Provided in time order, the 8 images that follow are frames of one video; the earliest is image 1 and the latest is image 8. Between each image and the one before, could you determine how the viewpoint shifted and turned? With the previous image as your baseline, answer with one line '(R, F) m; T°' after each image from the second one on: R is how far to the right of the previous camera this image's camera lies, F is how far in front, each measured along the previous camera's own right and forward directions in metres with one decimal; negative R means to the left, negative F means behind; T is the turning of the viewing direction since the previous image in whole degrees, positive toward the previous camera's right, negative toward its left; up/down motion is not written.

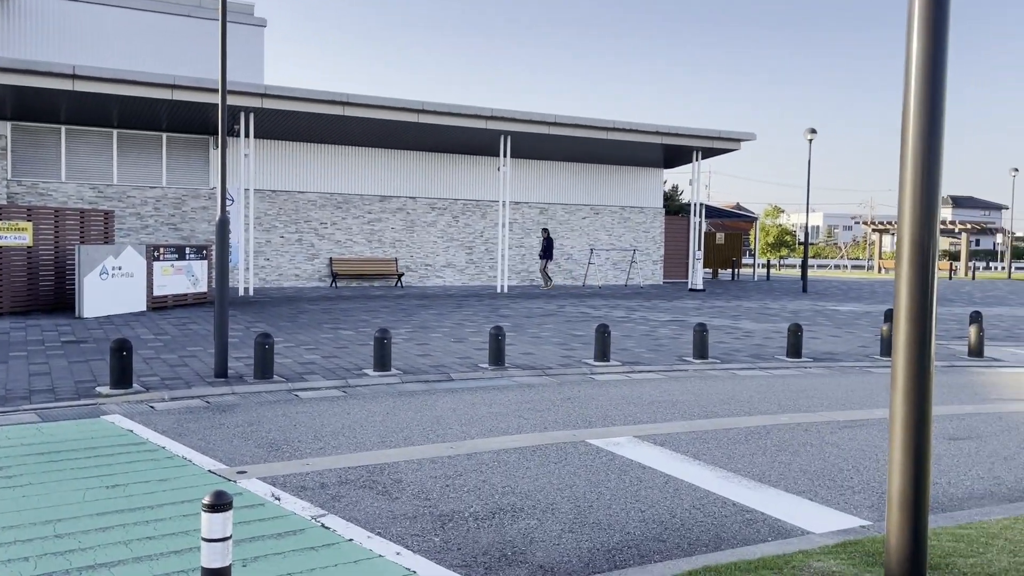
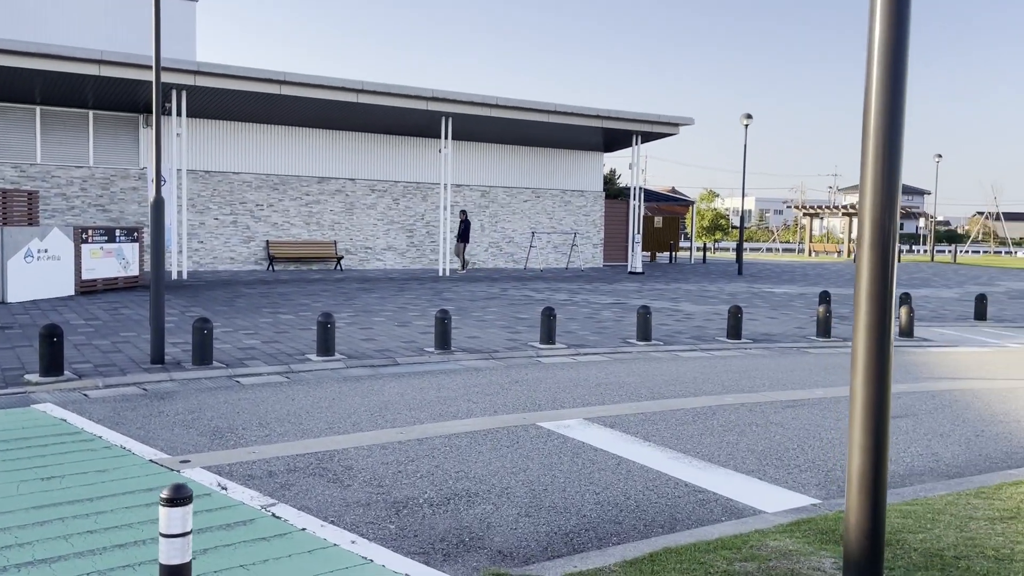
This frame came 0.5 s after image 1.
(-0.1, +0.1) m; +4°
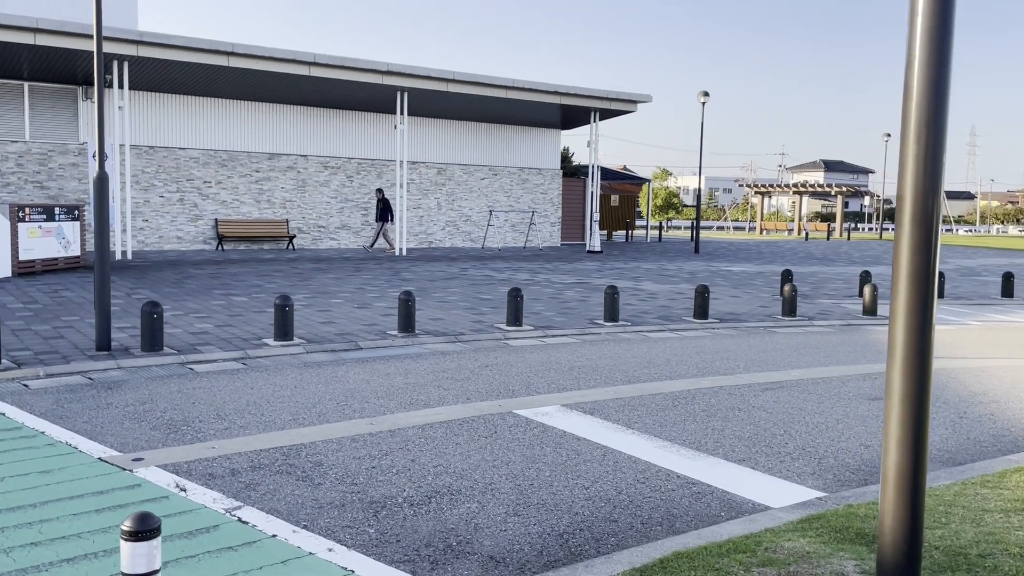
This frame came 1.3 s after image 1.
(-0.2, +0.4) m; +3°
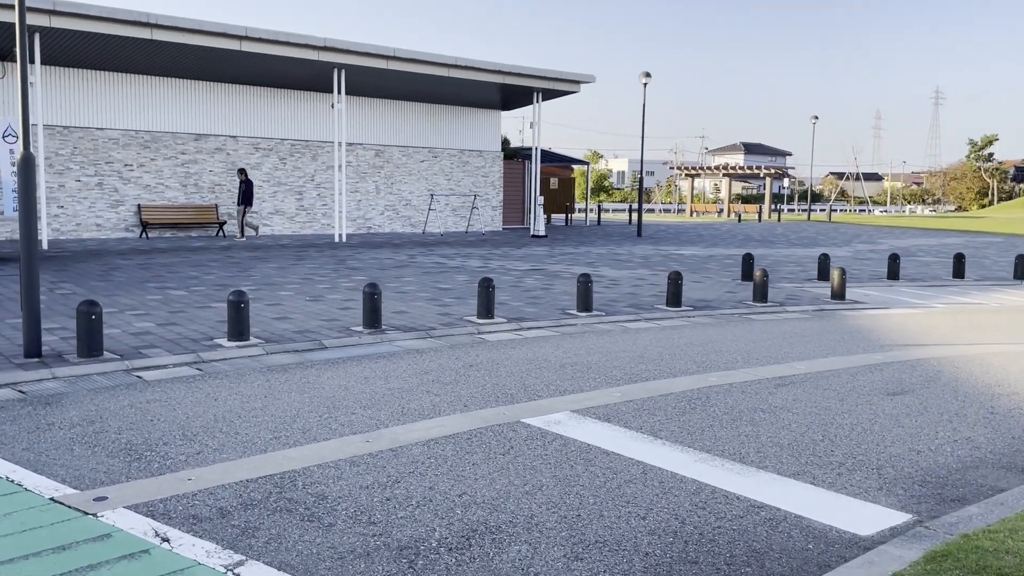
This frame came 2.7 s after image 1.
(-0.6, +0.7) m; +5°
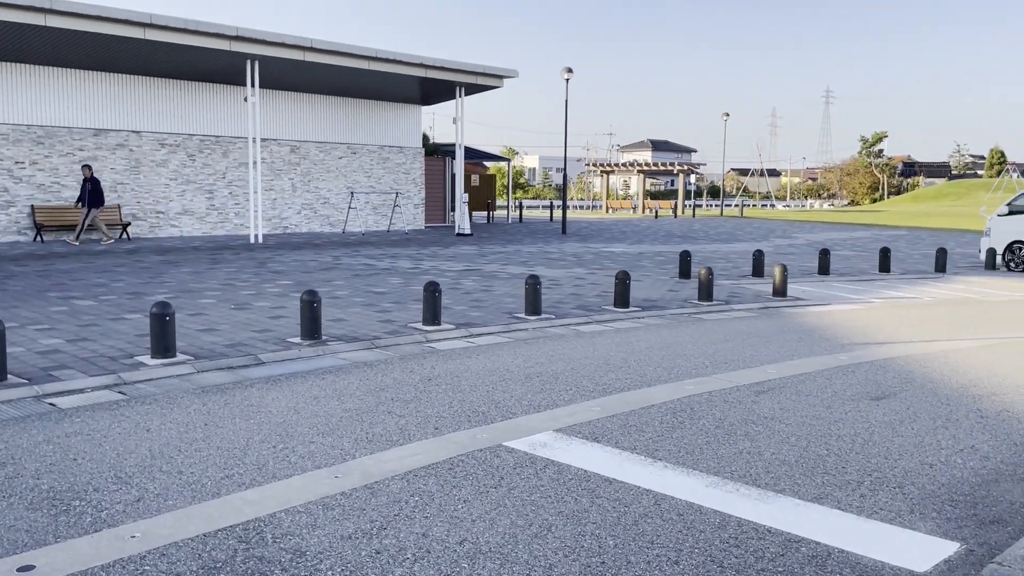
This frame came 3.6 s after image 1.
(-0.4, +0.6) m; +6°
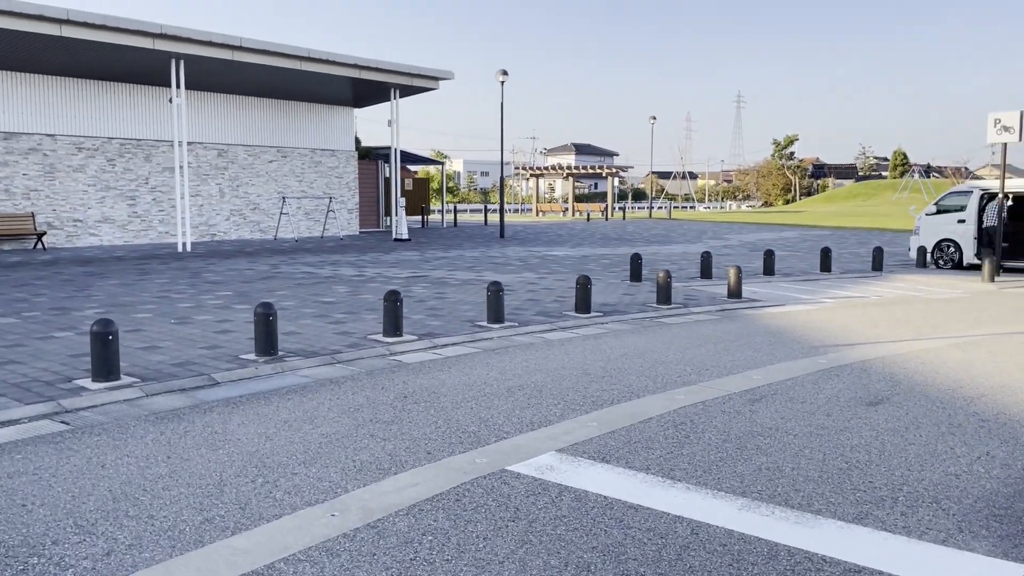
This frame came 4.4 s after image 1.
(-0.4, +0.4) m; +5°
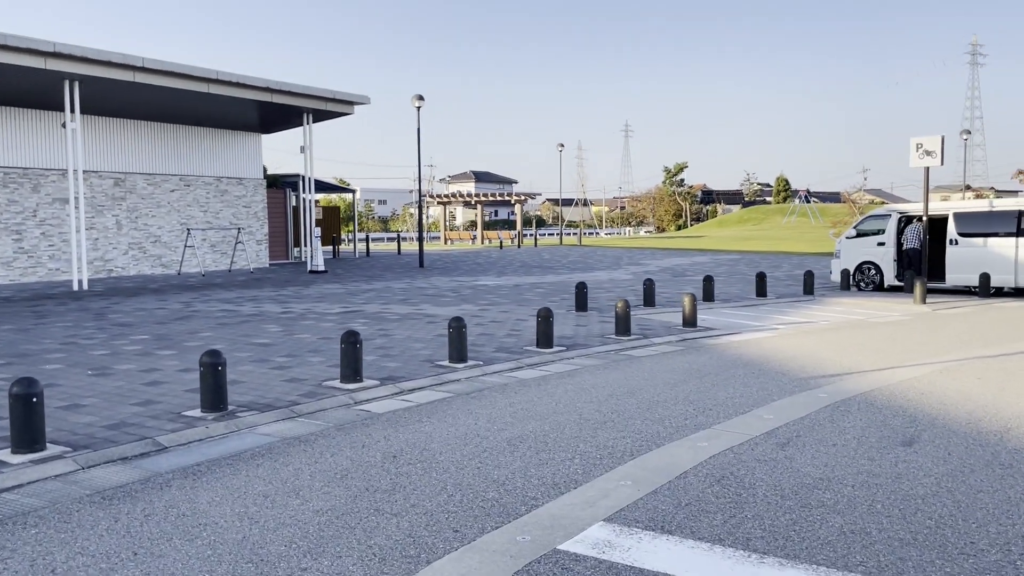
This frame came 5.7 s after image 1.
(-0.7, +0.8) m; +7°
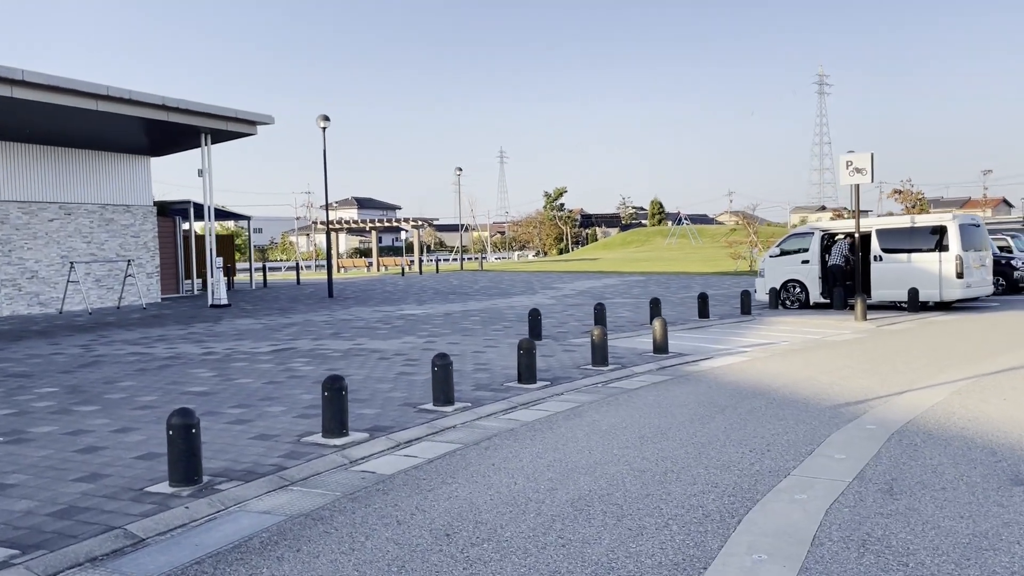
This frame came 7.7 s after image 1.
(-1.1, +1.1) m; +8°
